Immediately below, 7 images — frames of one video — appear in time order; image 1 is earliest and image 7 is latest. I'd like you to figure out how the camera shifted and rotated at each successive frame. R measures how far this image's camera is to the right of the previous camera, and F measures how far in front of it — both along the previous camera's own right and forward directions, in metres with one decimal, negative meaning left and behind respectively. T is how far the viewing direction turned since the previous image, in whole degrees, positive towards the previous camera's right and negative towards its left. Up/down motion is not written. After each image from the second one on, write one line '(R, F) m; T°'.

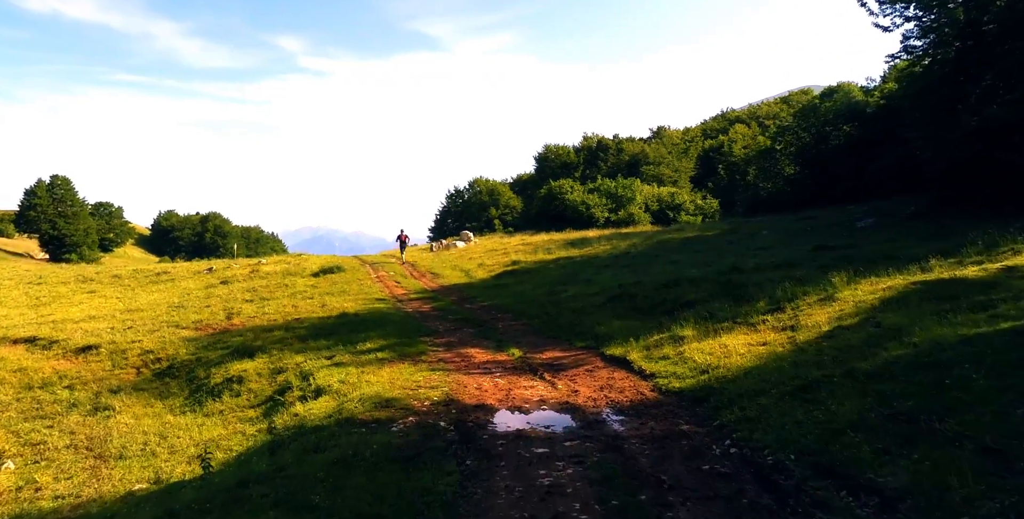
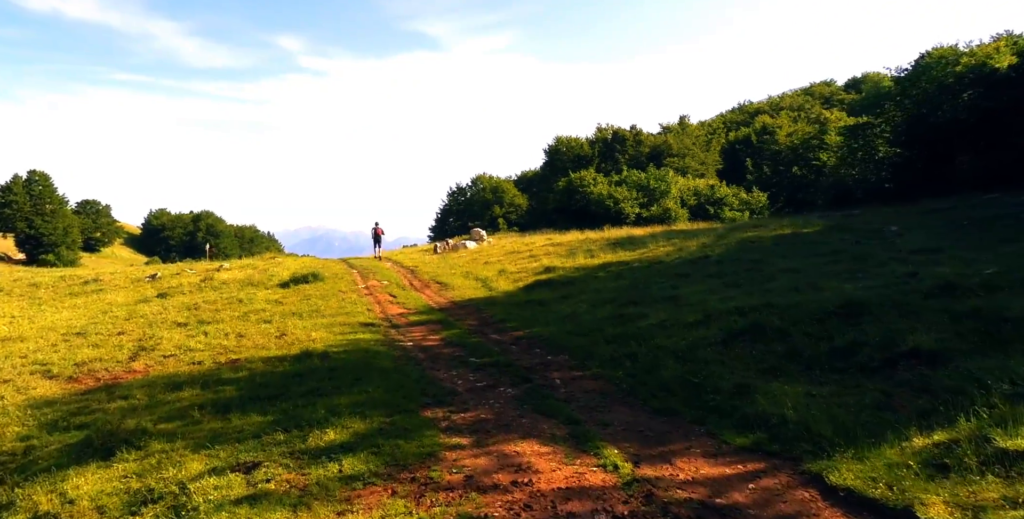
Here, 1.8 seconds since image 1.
(-1.0, +7.7) m; 0°
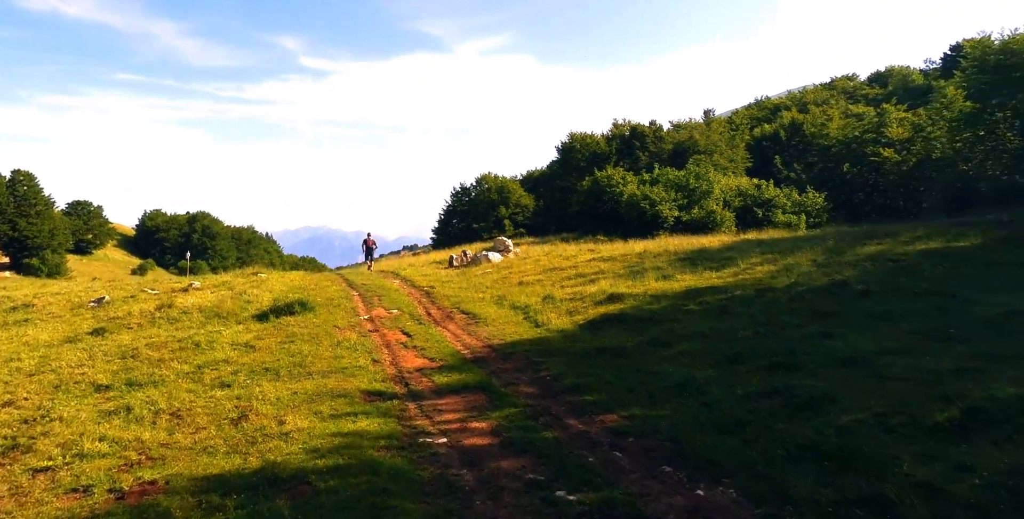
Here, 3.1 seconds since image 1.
(-1.3, +5.9) m; 0°
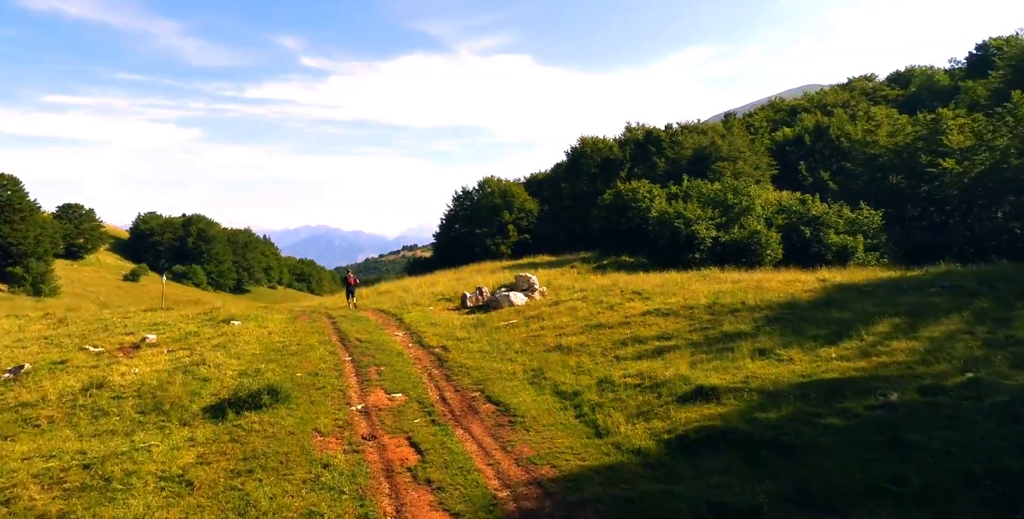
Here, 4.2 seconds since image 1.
(-0.9, +5.0) m; 0°
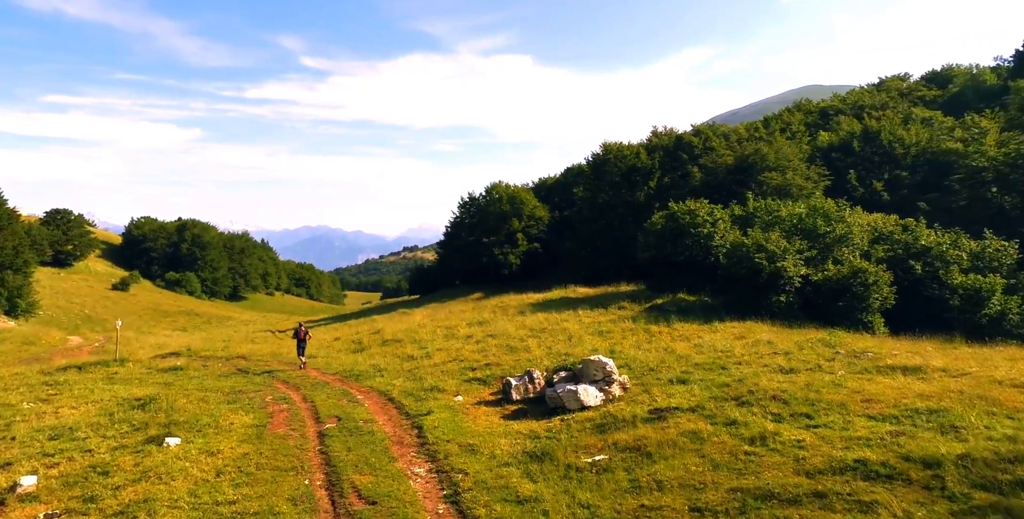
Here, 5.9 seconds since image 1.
(-1.6, +7.8) m; 0°
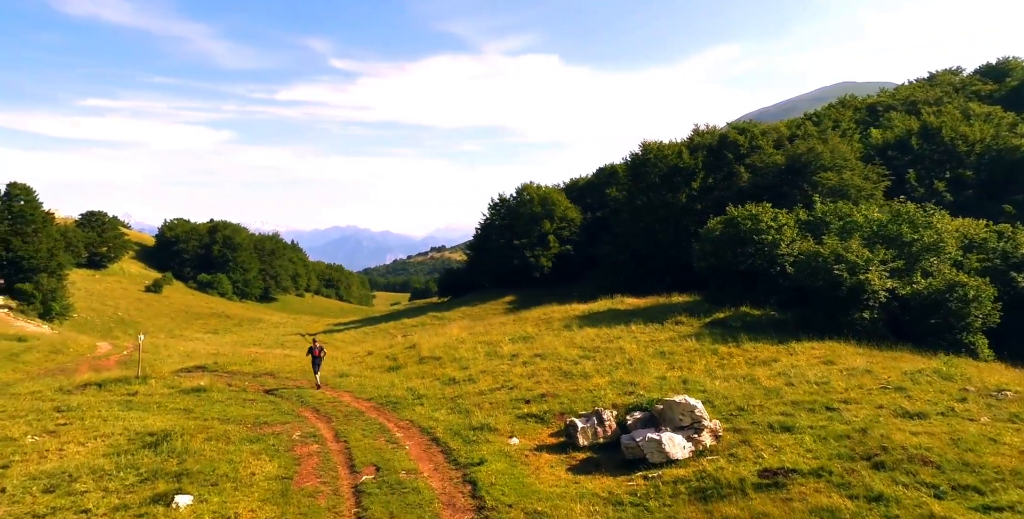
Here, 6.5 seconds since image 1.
(-0.8, +2.8) m; -2°
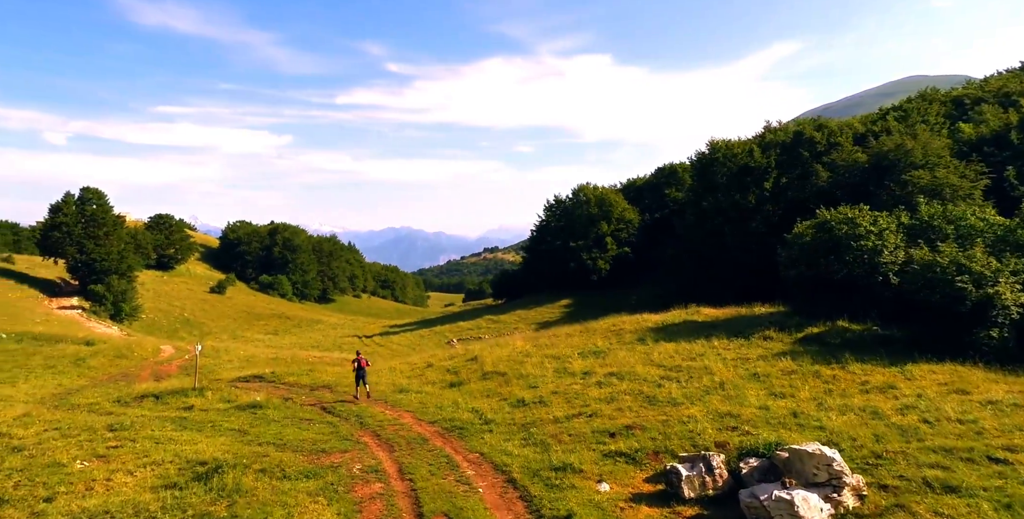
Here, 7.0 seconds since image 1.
(-0.7, +2.2) m; -4°
